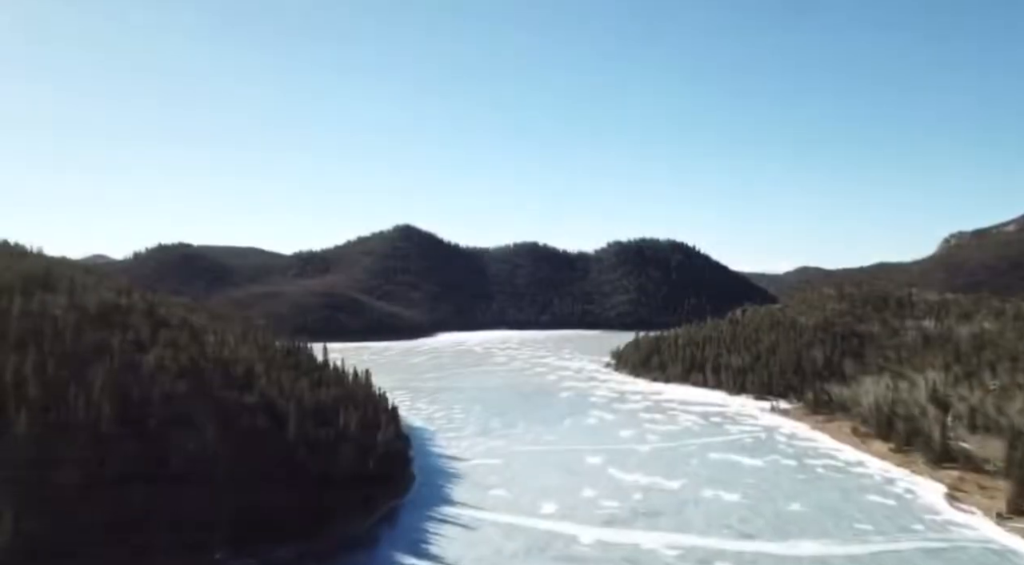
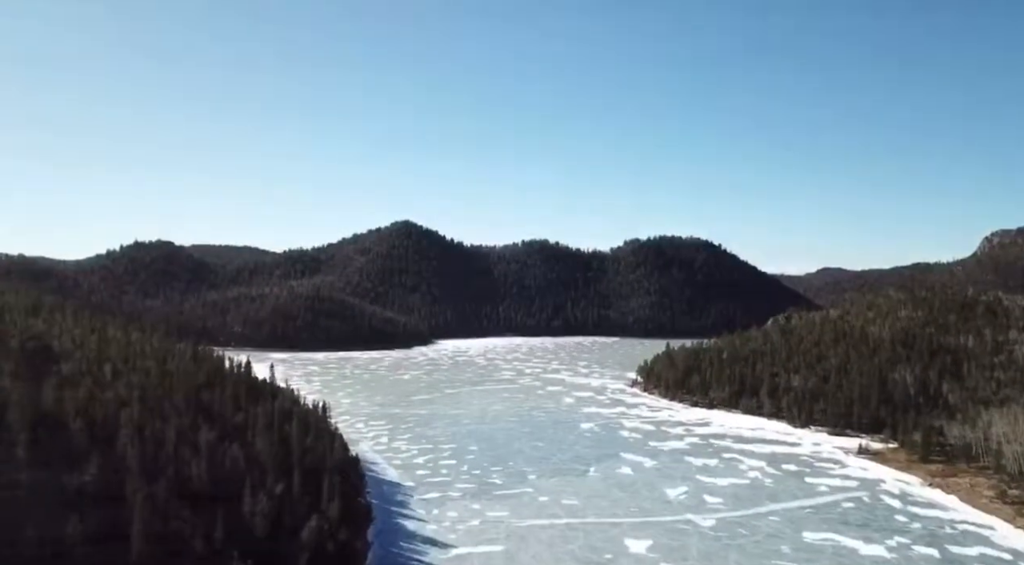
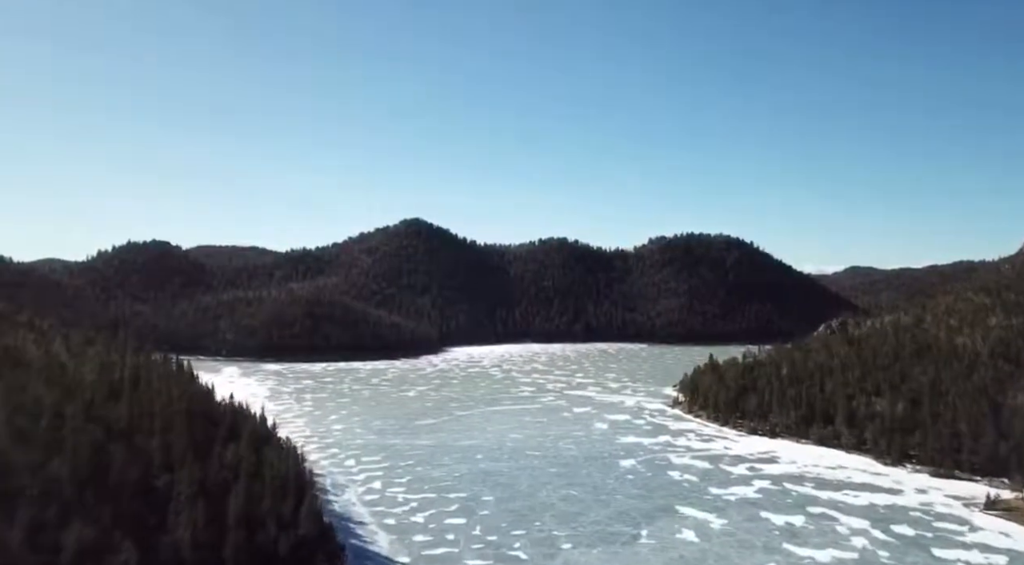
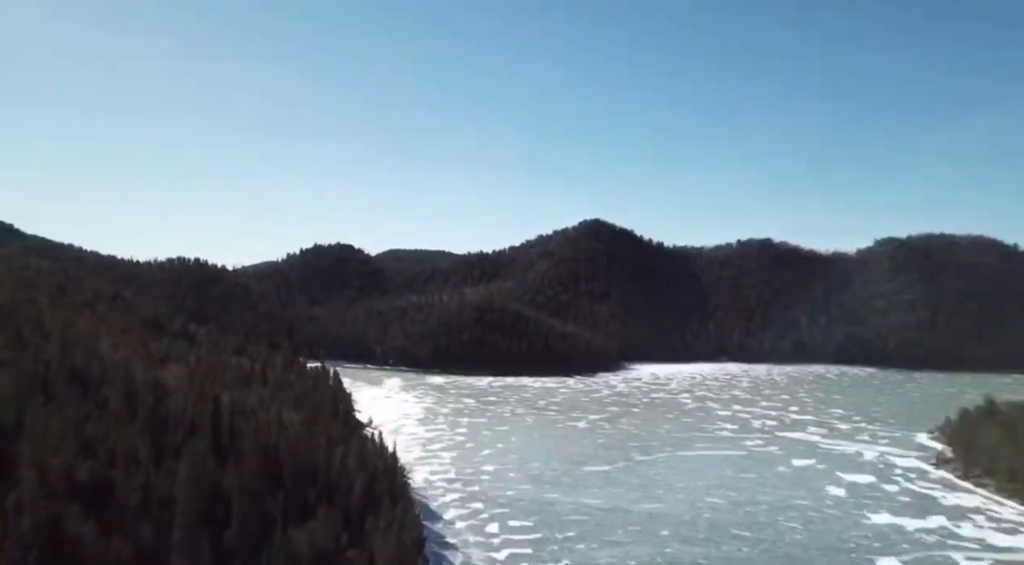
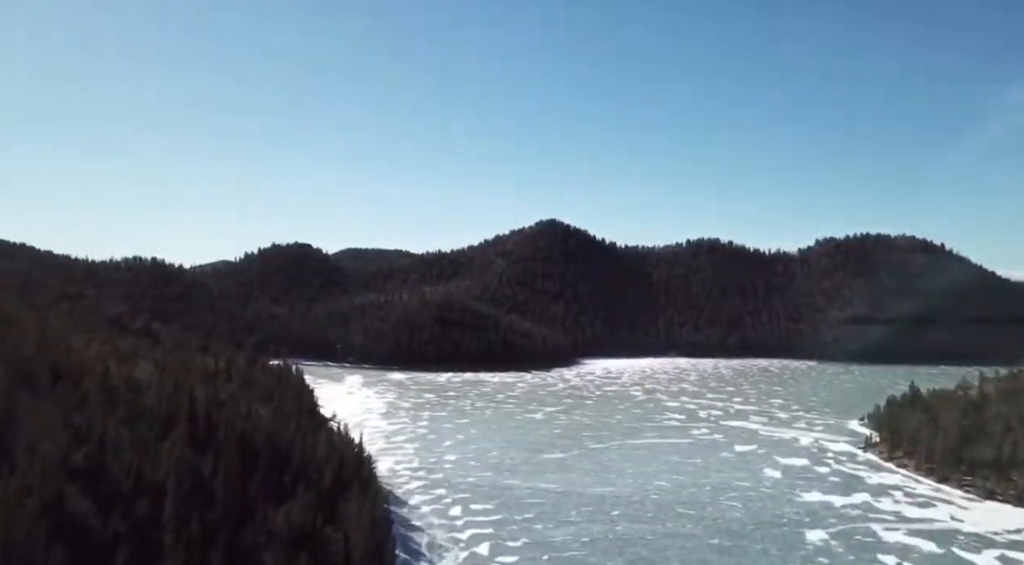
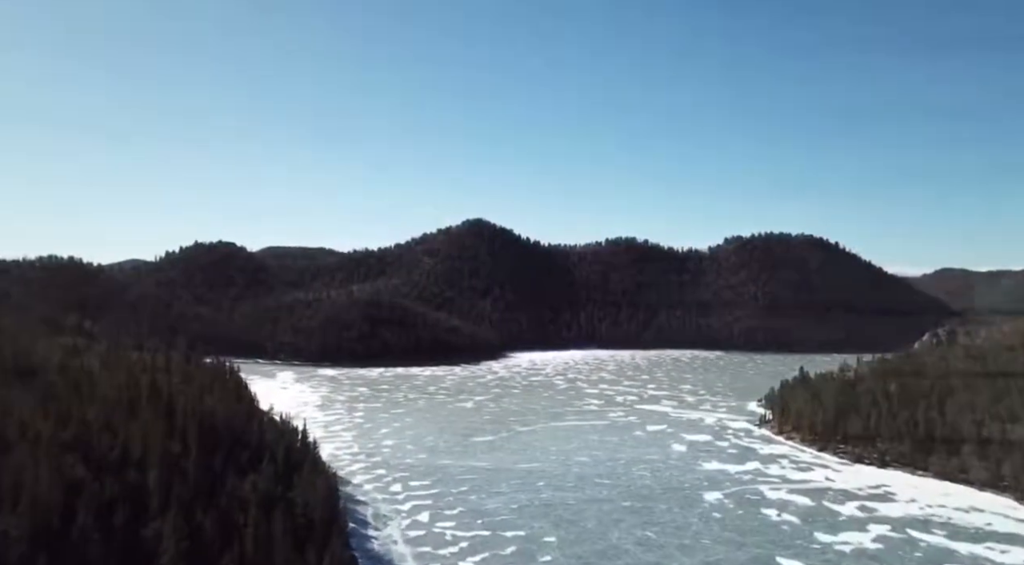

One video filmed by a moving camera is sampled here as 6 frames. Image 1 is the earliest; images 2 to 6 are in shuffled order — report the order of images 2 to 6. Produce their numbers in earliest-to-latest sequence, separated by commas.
2, 3, 6, 5, 4
